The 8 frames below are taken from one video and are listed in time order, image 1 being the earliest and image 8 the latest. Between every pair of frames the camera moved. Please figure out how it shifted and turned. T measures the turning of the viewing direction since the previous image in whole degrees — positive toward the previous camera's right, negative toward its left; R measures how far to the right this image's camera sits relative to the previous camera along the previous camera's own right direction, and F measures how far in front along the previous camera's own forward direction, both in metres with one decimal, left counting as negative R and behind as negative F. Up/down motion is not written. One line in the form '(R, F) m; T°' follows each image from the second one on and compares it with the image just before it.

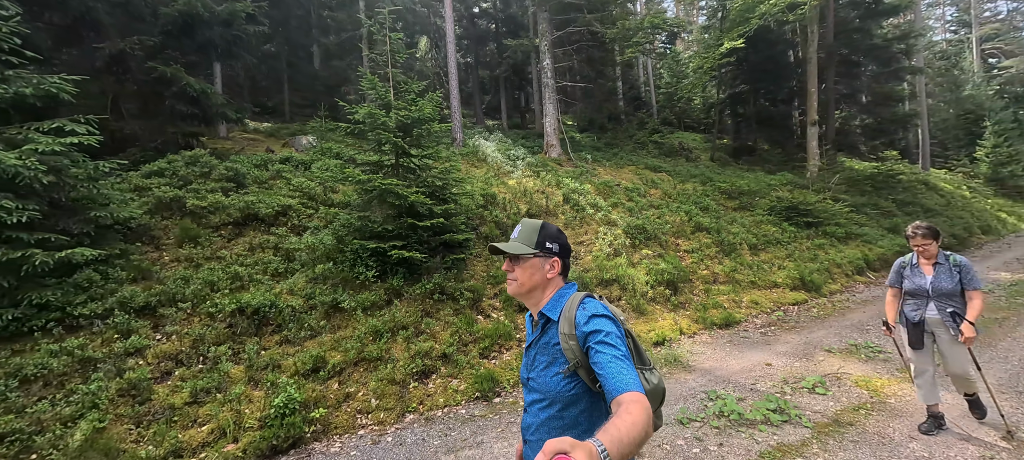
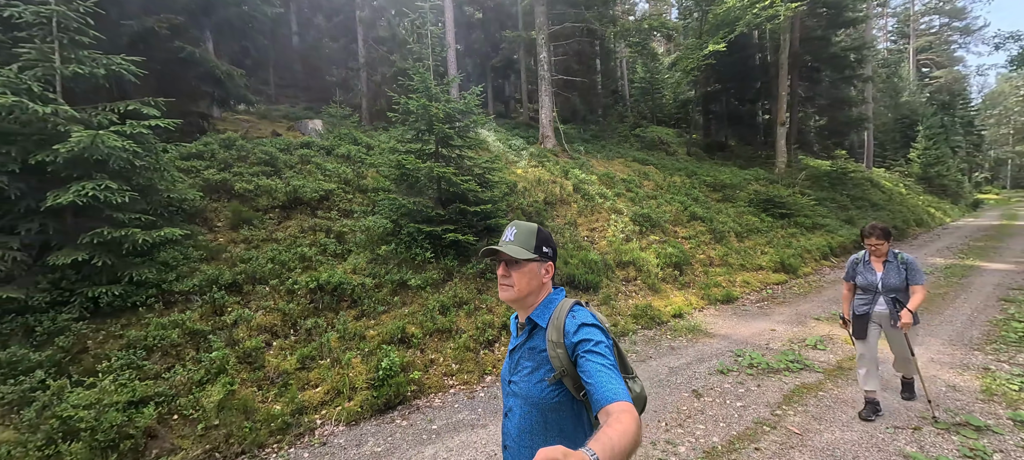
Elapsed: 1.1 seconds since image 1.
(-1.4, -0.6) m; +5°
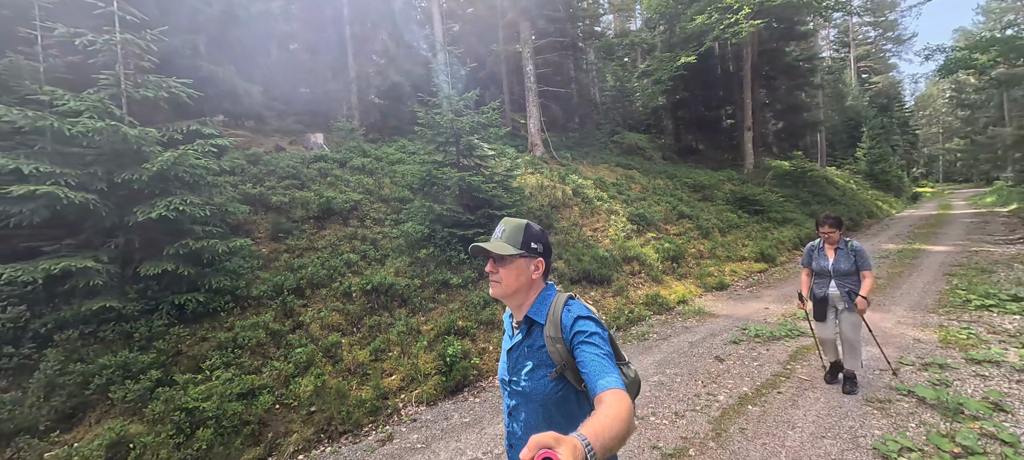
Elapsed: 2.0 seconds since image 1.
(-1.0, -0.7) m; +4°
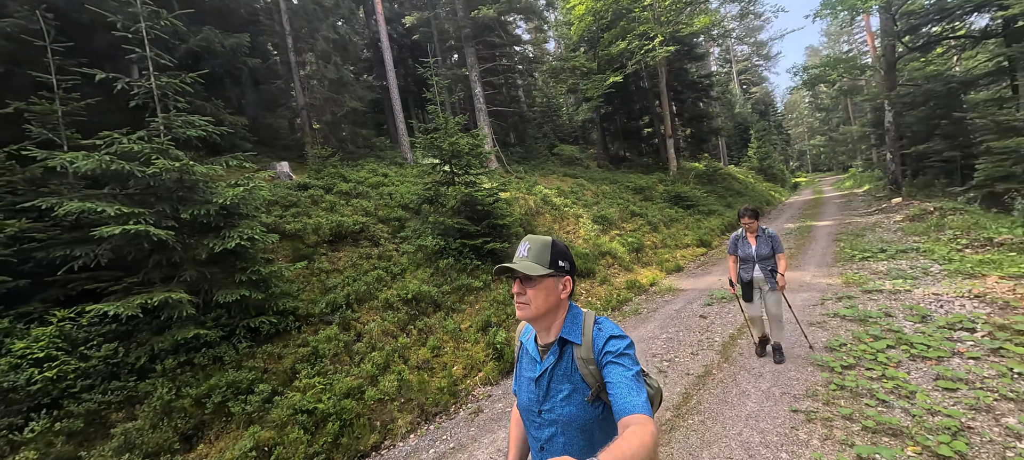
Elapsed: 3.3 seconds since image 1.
(-1.6, -1.0) m; +10°
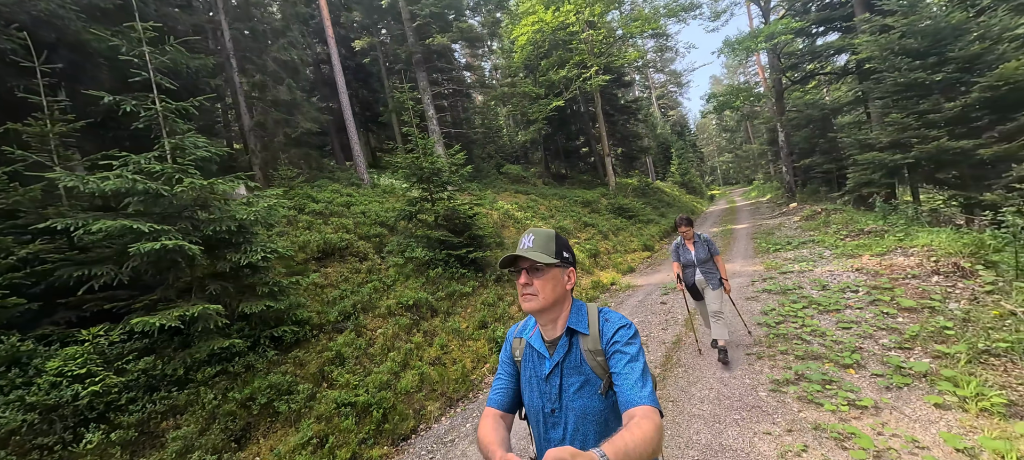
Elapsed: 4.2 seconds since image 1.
(-1.0, -0.8) m; +9°
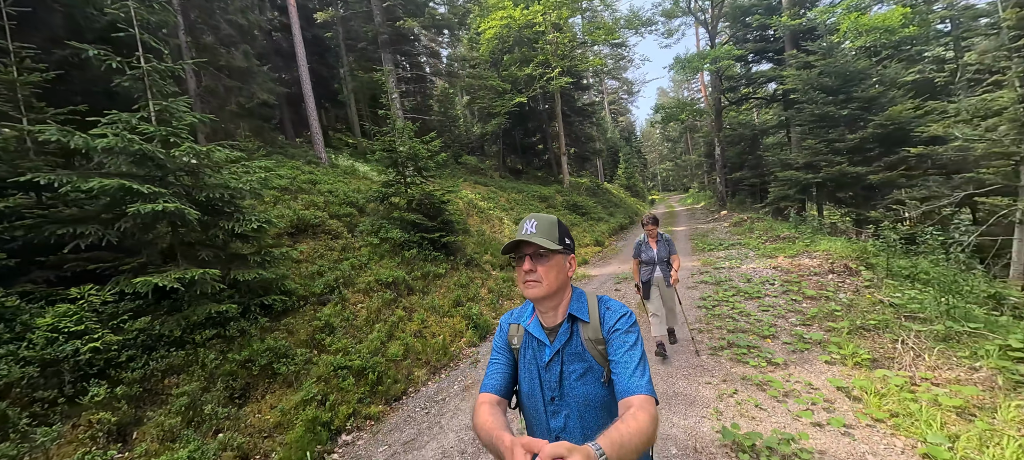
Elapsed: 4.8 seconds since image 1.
(-0.7, -0.6) m; +8°
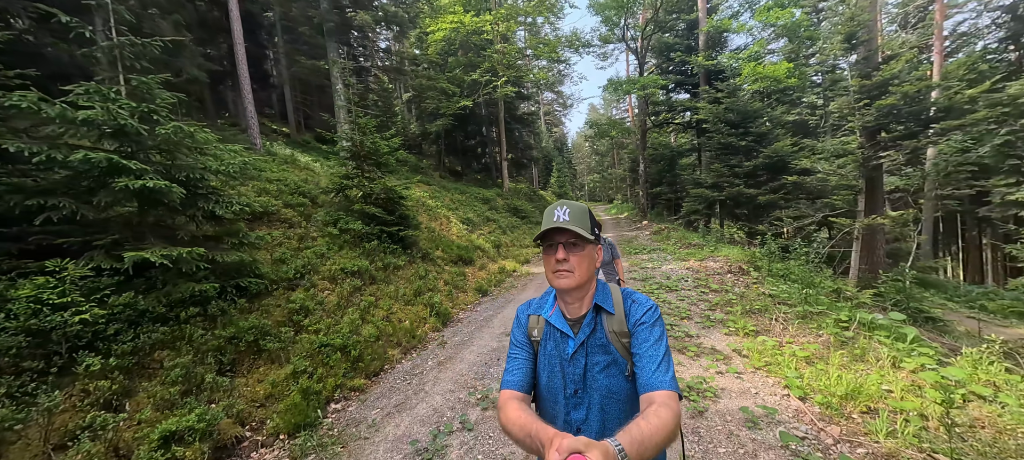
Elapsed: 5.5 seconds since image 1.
(-0.7, -0.8) m; +10°
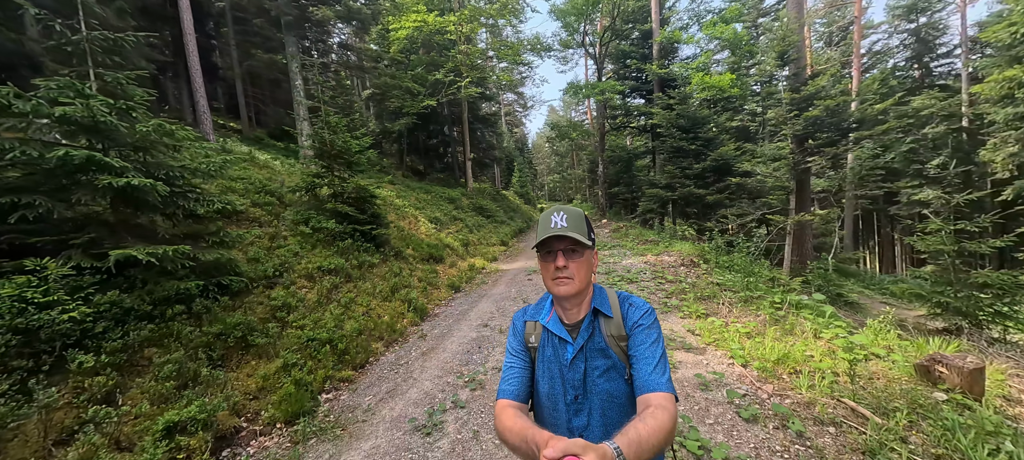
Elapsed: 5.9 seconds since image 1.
(-0.3, -0.4) m; +6°
